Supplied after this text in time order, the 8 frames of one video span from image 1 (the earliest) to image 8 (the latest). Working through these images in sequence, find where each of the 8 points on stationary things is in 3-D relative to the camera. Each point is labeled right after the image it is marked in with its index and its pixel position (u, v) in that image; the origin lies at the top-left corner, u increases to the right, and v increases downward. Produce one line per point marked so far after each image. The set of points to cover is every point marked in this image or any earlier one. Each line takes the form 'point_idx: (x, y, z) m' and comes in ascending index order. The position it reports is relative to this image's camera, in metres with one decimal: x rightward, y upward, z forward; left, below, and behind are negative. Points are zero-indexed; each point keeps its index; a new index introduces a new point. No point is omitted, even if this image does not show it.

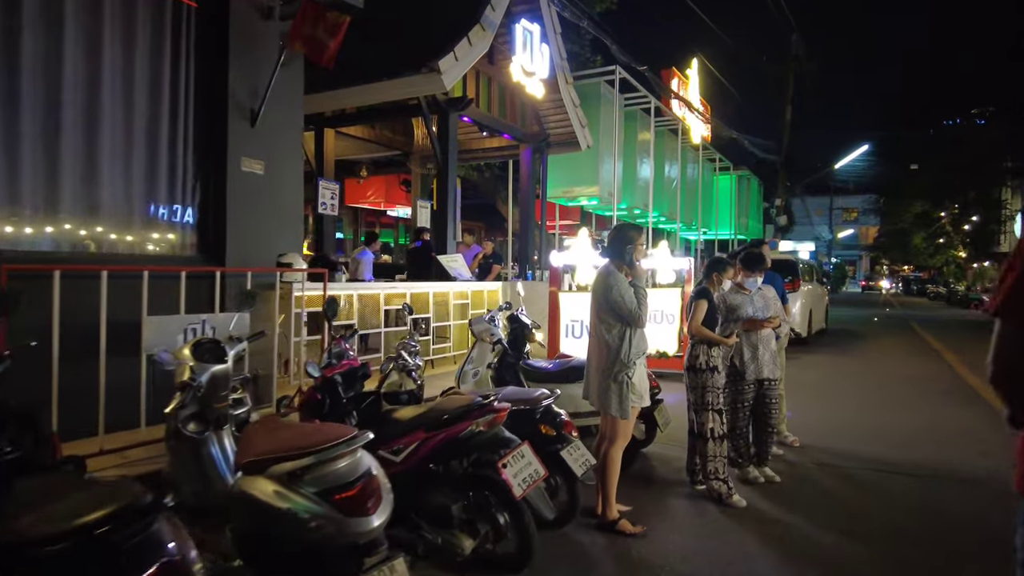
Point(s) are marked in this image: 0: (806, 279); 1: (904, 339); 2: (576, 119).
0: (+7.2, +0.2, +16.2) m
1: (+10.0, -1.3, +16.7) m
2: (+1.1, +3.0, +11.5) m
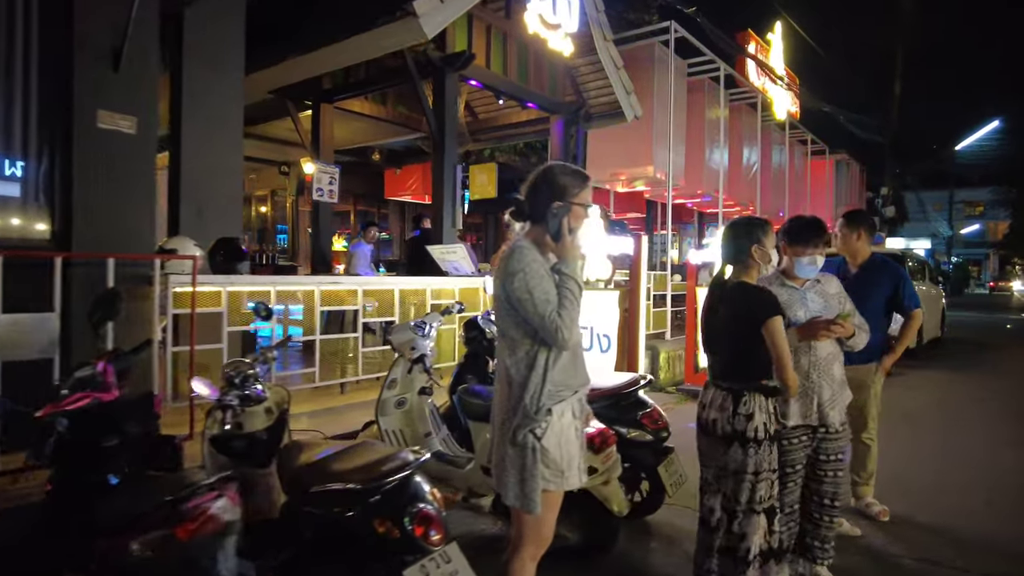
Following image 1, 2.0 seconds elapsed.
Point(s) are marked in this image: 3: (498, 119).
0: (+8.2, +0.2, +13.4) m
1: (+11.0, -1.4, +13.5) m
2: (+1.5, +3.0, +9.6) m
3: (-0.2, +2.8, +10.8) m
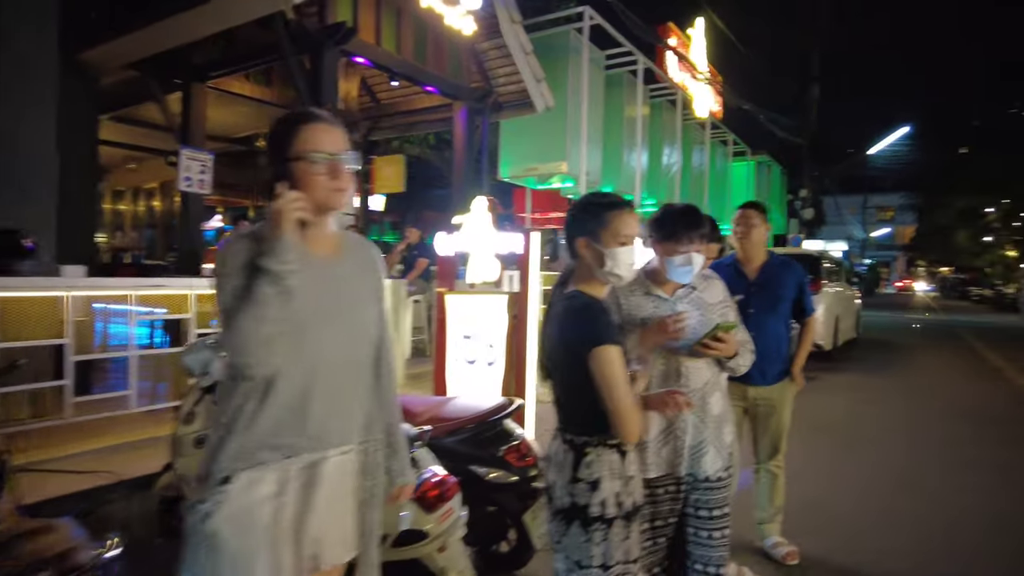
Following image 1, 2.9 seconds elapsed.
0: (+6.5, +0.2, +13.3) m
1: (+9.2, -1.4, +13.7) m
2: (+0.2, +2.9, +8.9) m
3: (-1.7, +2.8, +9.9) m
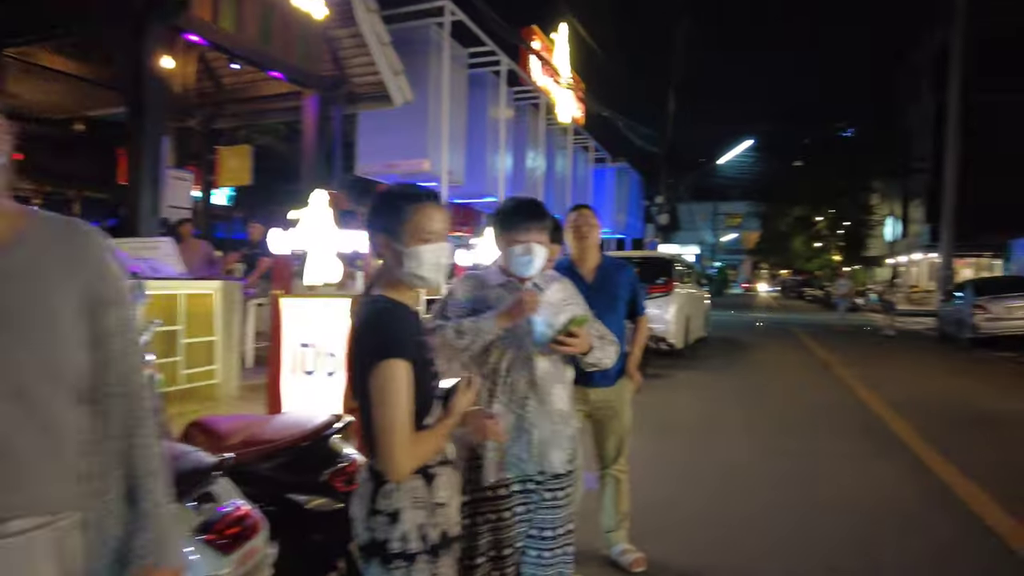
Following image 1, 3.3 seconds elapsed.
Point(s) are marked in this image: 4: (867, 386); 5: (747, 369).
0: (+3.7, +0.1, +14.0) m
1: (+6.3, -1.4, +14.9) m
2: (-1.7, +2.9, +8.5) m
3: (-3.7, +2.7, +9.2) m
4: (+5.7, -1.6, +10.7) m
5: (+4.4, -1.5, +12.3) m
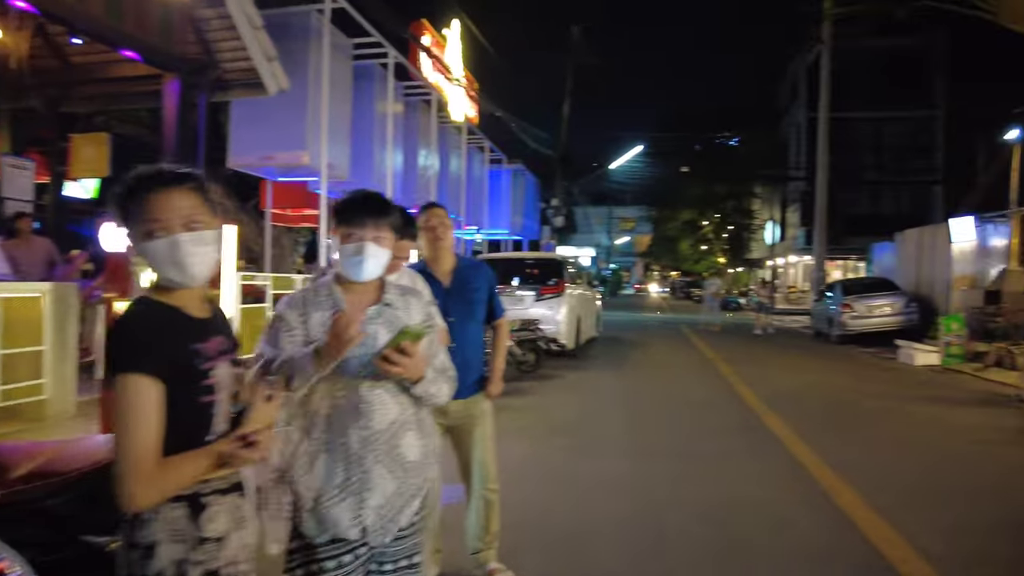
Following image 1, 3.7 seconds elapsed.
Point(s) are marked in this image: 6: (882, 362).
0: (+1.4, +0.1, +14.1) m
1: (+3.9, -1.4, +15.4) m
2: (-3.1, +2.9, +7.9) m
3: (-5.2, +2.7, +8.2) m
4: (+3.9, -1.6, +11.1) m
5: (+2.4, -1.5, +12.6) m
6: (+8.4, -1.7, +15.0) m
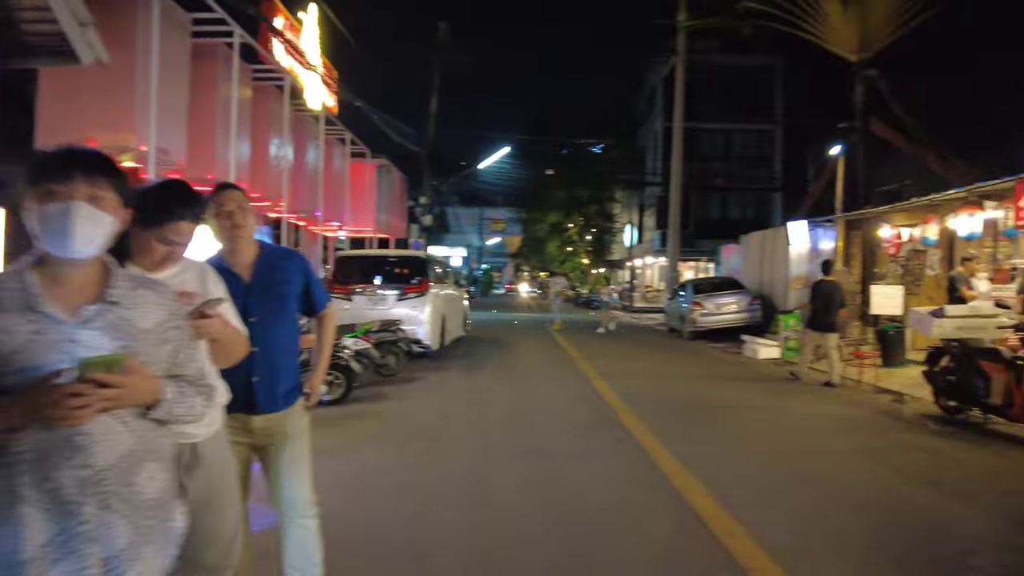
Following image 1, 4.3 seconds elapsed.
0: (-1.5, +0.1, +13.8) m
1: (+0.7, -1.4, +15.5) m
2: (-4.7, +2.9, +6.8) m
3: (-6.8, +2.7, +6.8) m
4: (+1.6, -1.6, +11.3) m
5: (-0.2, -1.5, +12.4) m
6: (+5.3, -1.7, +16.0) m
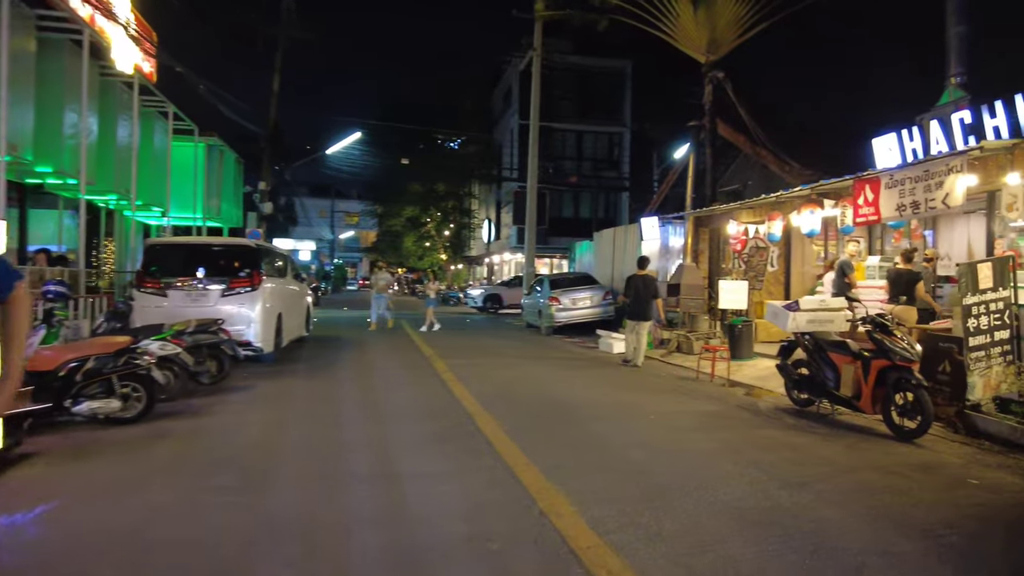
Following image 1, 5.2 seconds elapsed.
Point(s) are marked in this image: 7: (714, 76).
0: (-4.3, +0.2, +12.2) m
1: (-2.5, -1.3, +14.4) m
2: (-5.9, +3.0, +4.7) m
3: (-8.0, +2.8, +4.2) m
4: (-0.8, -1.5, +10.4) m
5: (-2.8, -1.4, +11.2) m
6: (+1.8, -1.5, +15.8) m
7: (+5.0, +5.2, +16.3) m
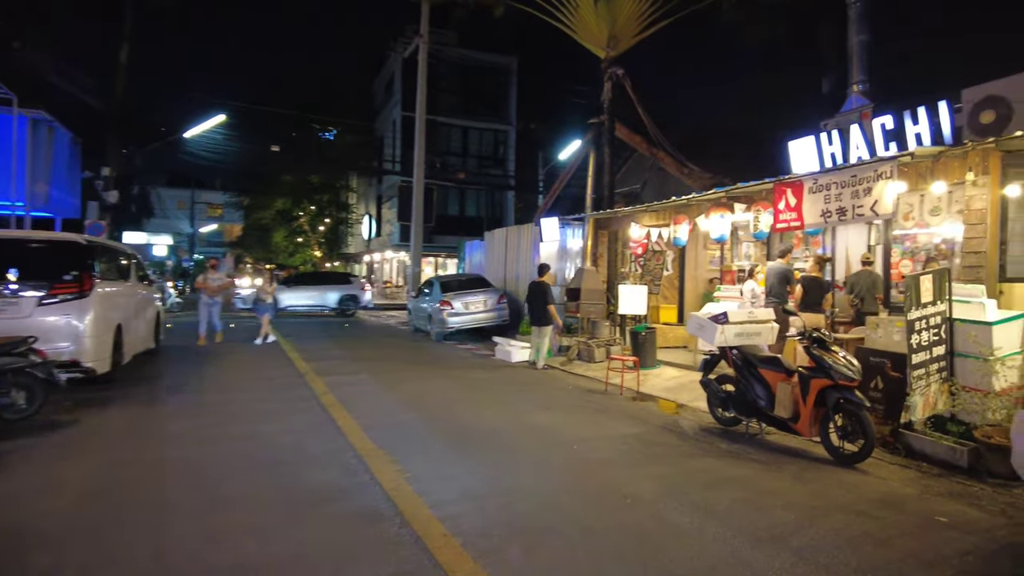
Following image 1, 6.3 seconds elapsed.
0: (-6.0, +0.1, +10.0) m
1: (-4.6, -1.4, +12.5) m
2: (-6.2, +2.9, +2.4) m
3: (-8.2, +2.7, +1.5) m
4: (-2.2, -1.6, +8.9) m
5: (-4.3, -1.5, +9.3) m
6: (-0.7, -1.6, +14.7) m
7: (+2.4, +5.1, +15.7) m
